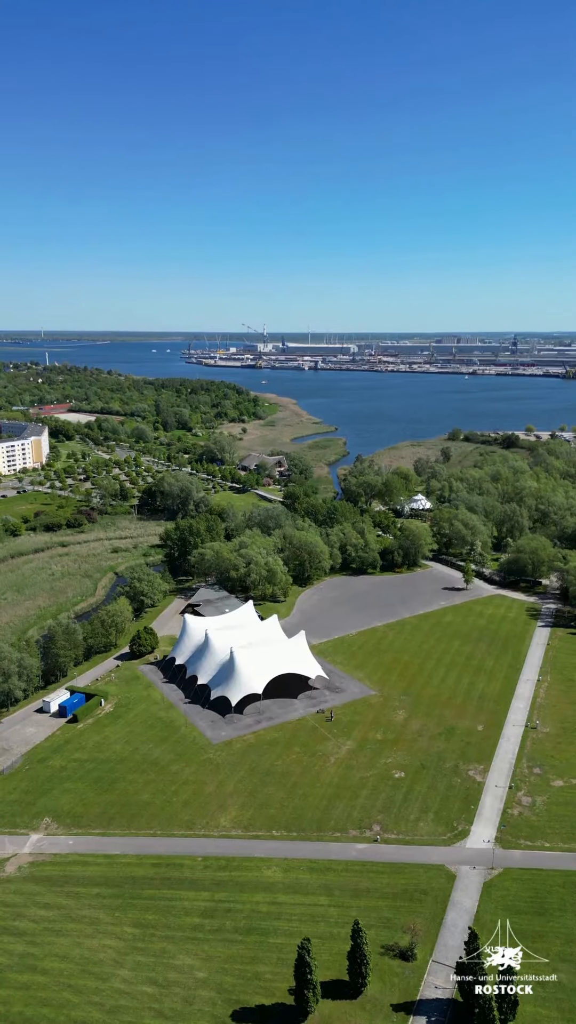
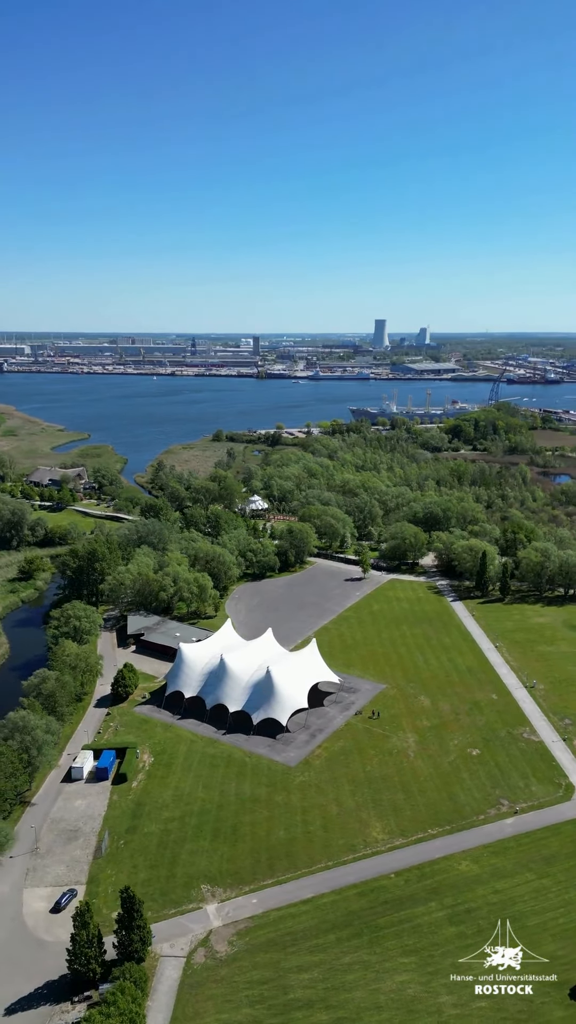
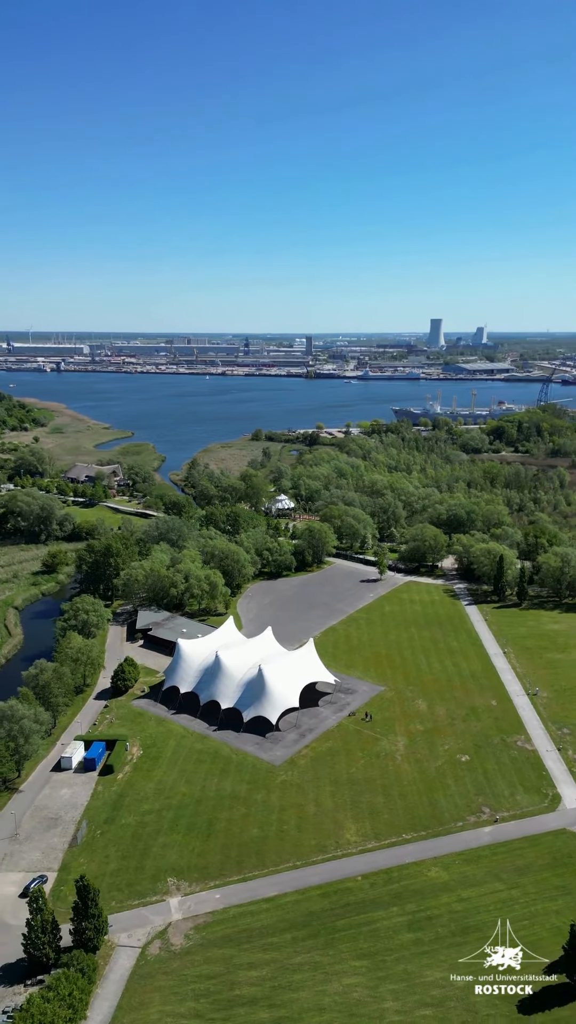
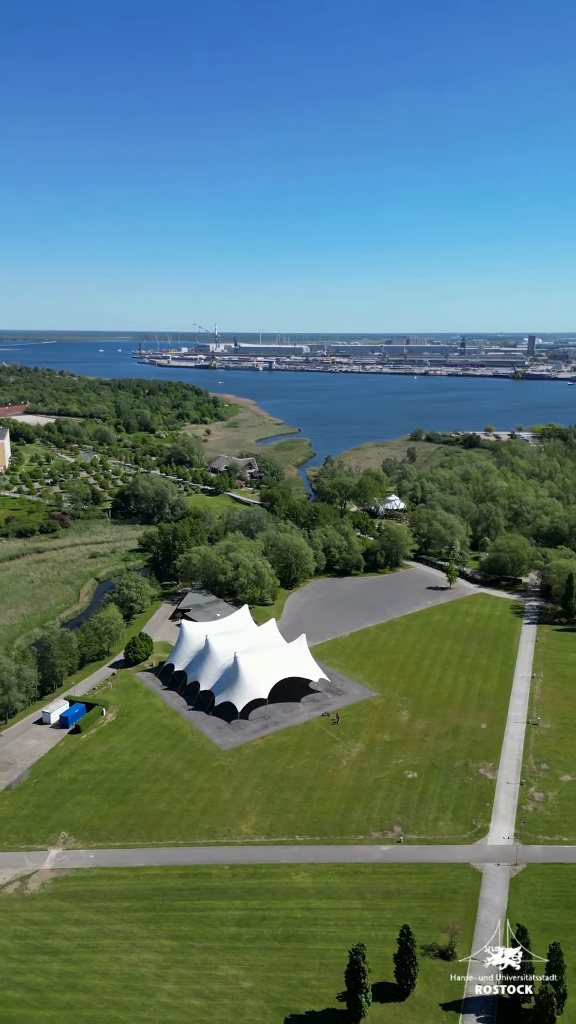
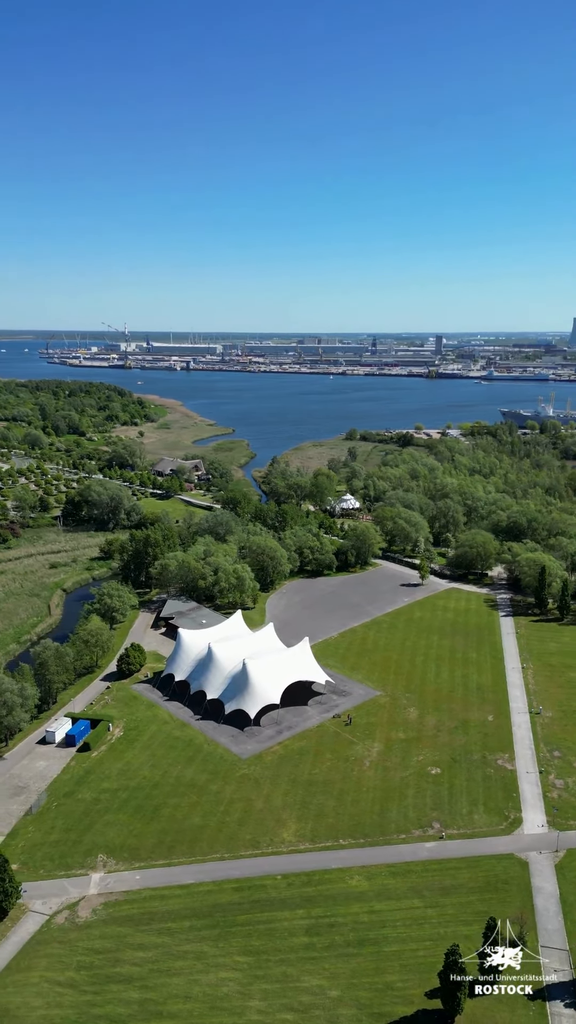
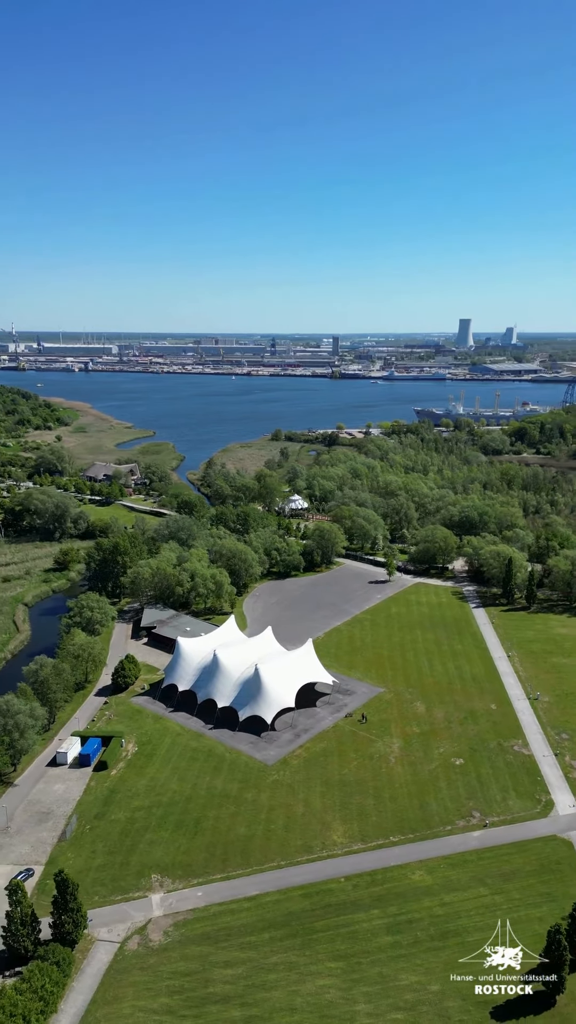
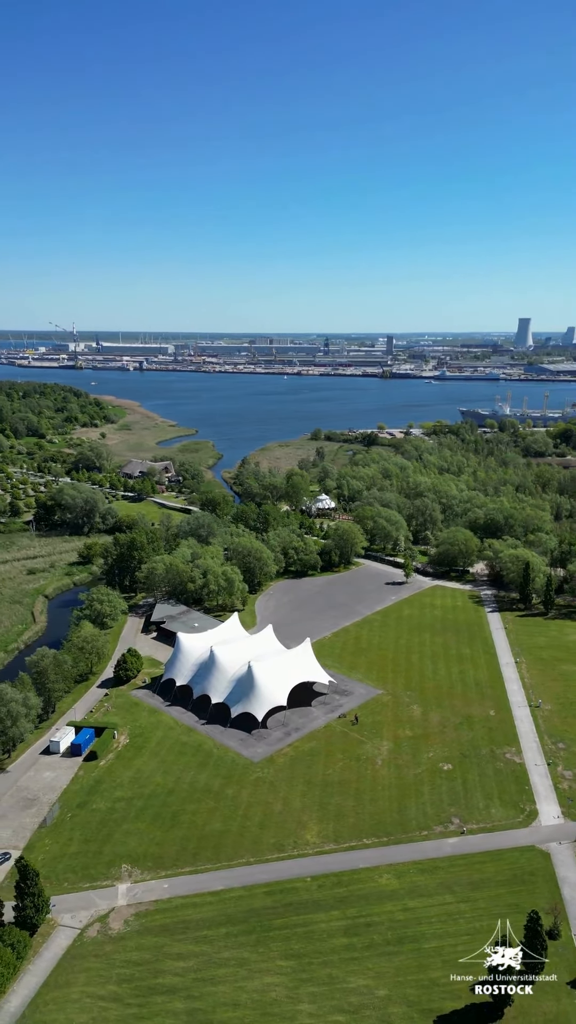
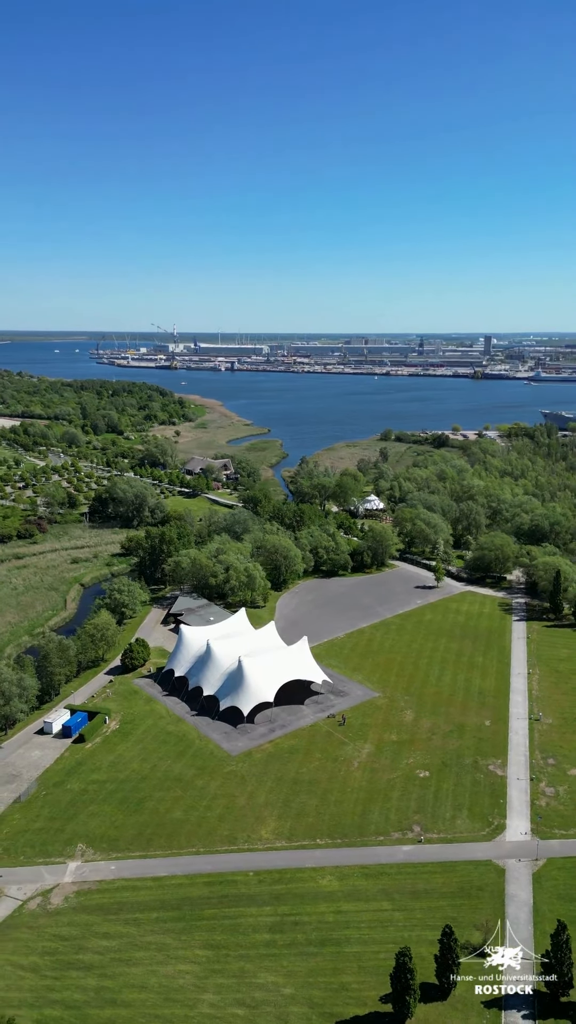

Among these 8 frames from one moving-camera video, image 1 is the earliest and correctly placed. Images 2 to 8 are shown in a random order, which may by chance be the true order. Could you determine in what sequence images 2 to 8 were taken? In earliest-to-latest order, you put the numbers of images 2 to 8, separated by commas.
4, 8, 5, 7, 6, 3, 2
